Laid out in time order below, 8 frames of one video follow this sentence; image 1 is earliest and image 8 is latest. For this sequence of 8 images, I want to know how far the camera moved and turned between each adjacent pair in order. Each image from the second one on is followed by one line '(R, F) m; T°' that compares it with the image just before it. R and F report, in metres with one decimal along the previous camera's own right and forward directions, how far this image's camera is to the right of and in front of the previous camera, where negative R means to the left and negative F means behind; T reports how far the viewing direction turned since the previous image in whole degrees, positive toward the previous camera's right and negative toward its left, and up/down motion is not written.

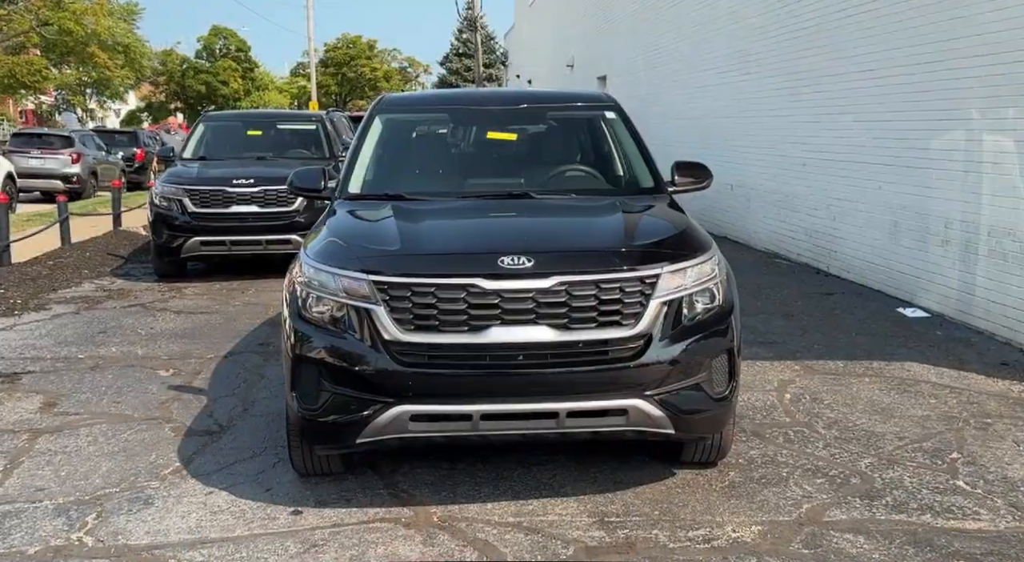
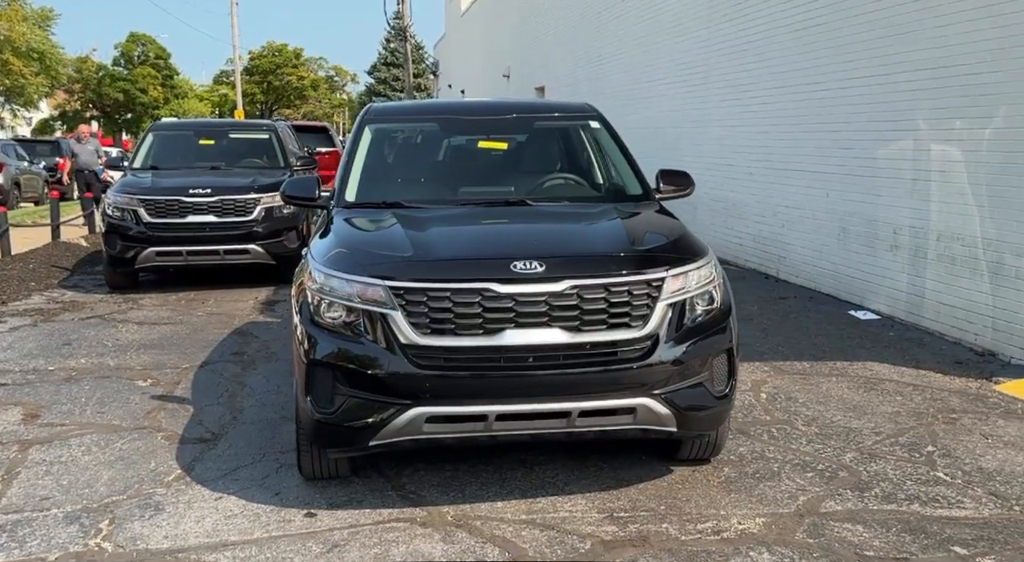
(-0.3, -0.1) m; +4°
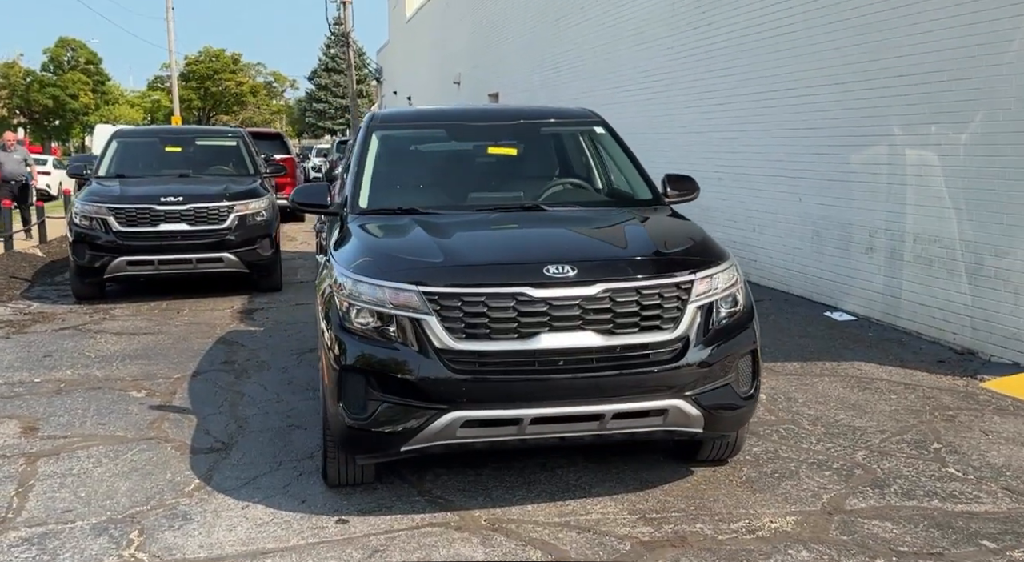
(-0.3, 0.0) m; +3°
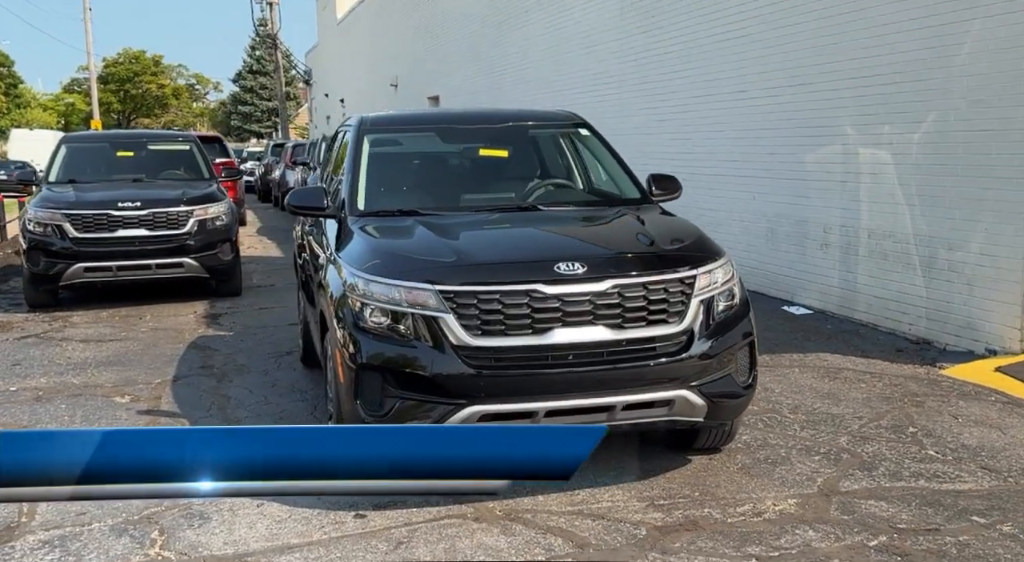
(-0.3, -0.1) m; +3°
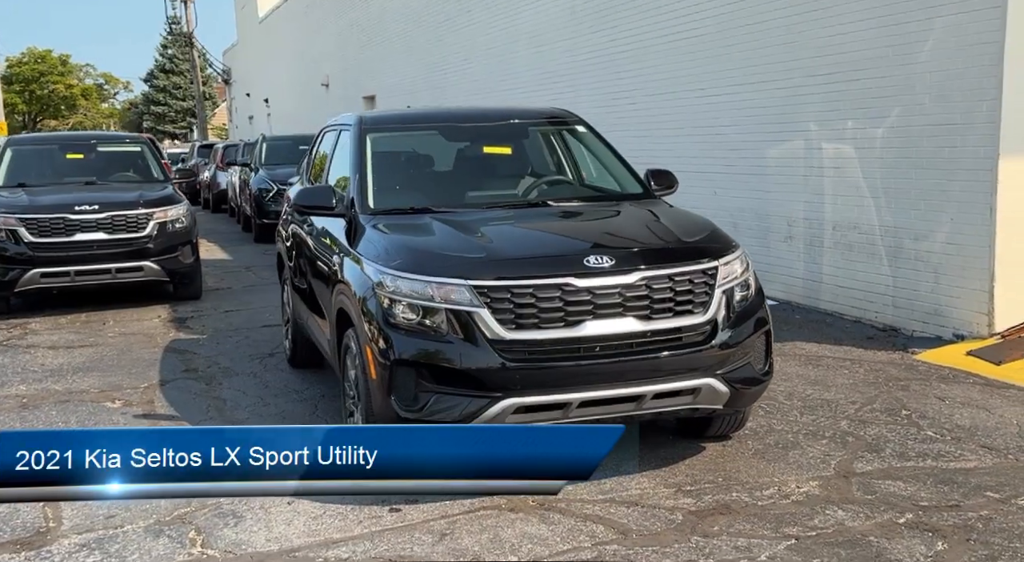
(-0.4, 0.0) m; +4°
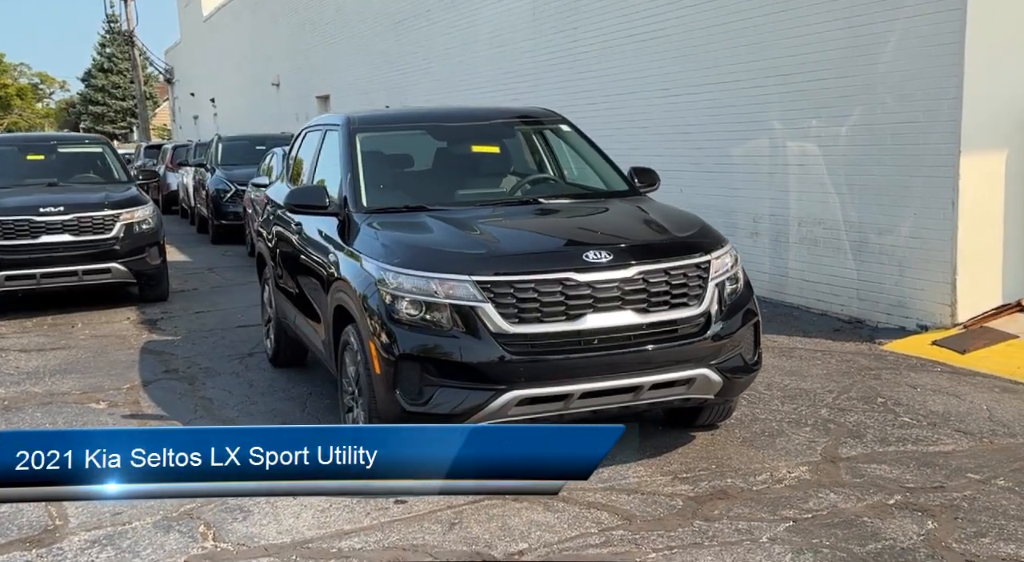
(-0.2, -0.1) m; +3°
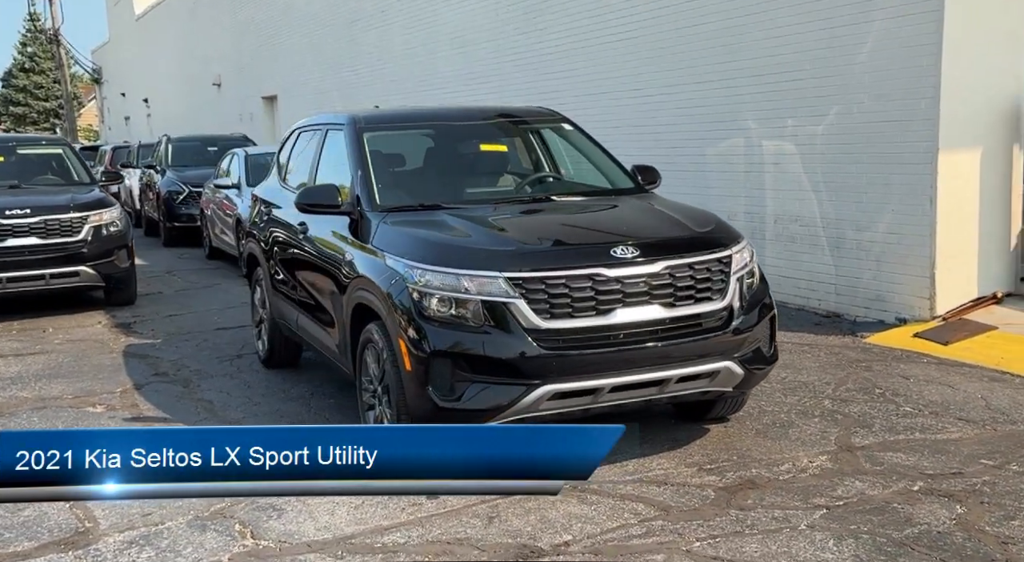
(-0.3, 0.0) m; +3°
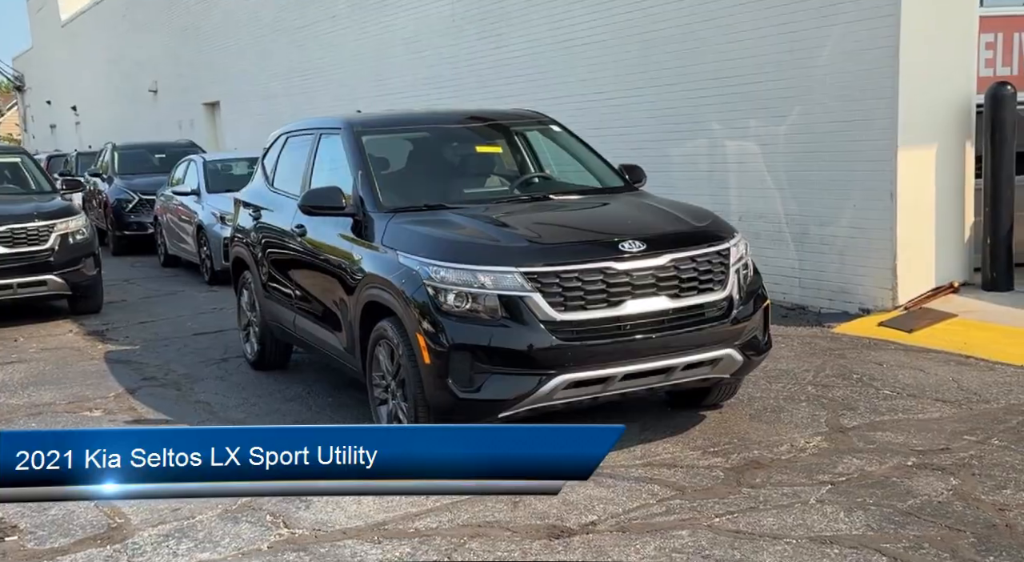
(-0.3, -0.2) m; +3°
